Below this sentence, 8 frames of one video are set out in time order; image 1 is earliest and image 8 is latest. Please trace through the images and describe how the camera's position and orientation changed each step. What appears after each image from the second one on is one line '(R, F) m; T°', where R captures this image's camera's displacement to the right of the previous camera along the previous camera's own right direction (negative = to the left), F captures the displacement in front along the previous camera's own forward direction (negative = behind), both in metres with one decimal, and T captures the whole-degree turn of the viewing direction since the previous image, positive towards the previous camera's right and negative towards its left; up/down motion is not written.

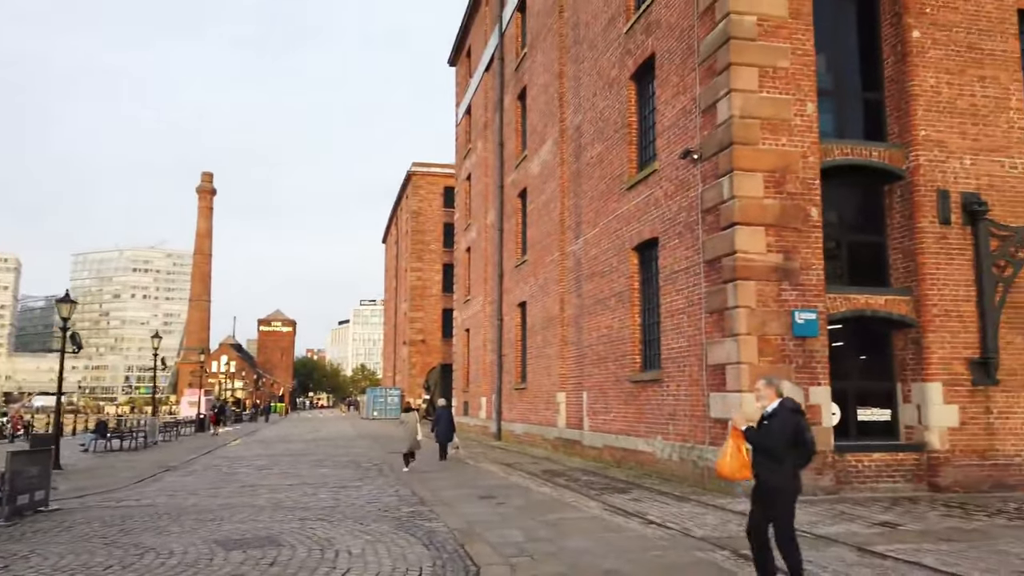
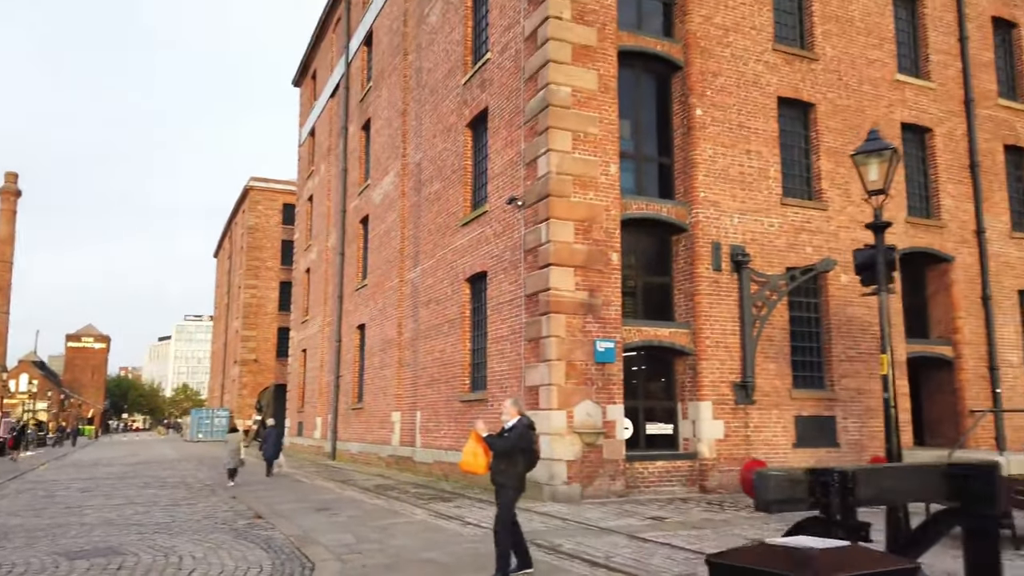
(0.0, -1.3) m; +12°
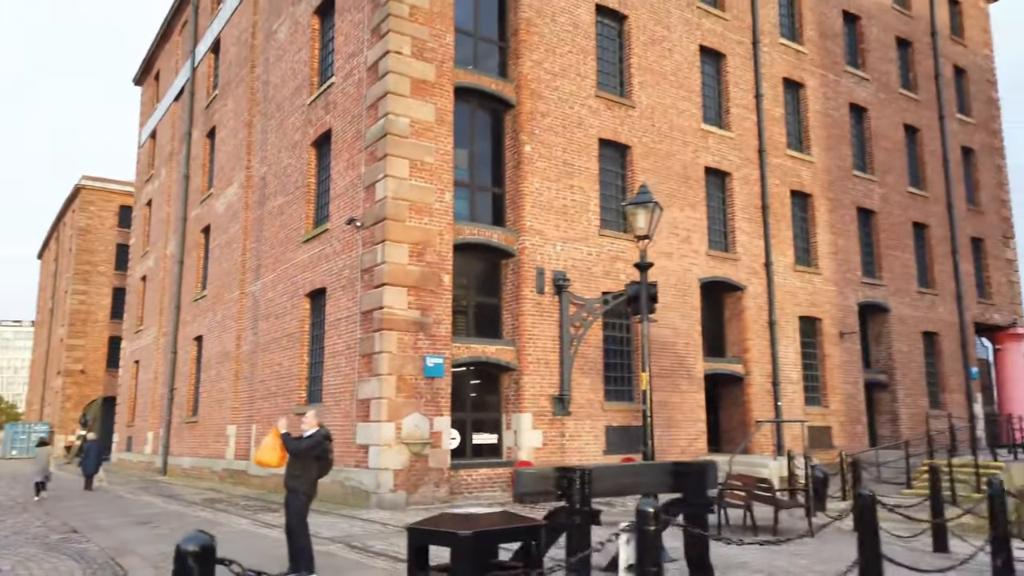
(+0.4, -0.9) m; +11°
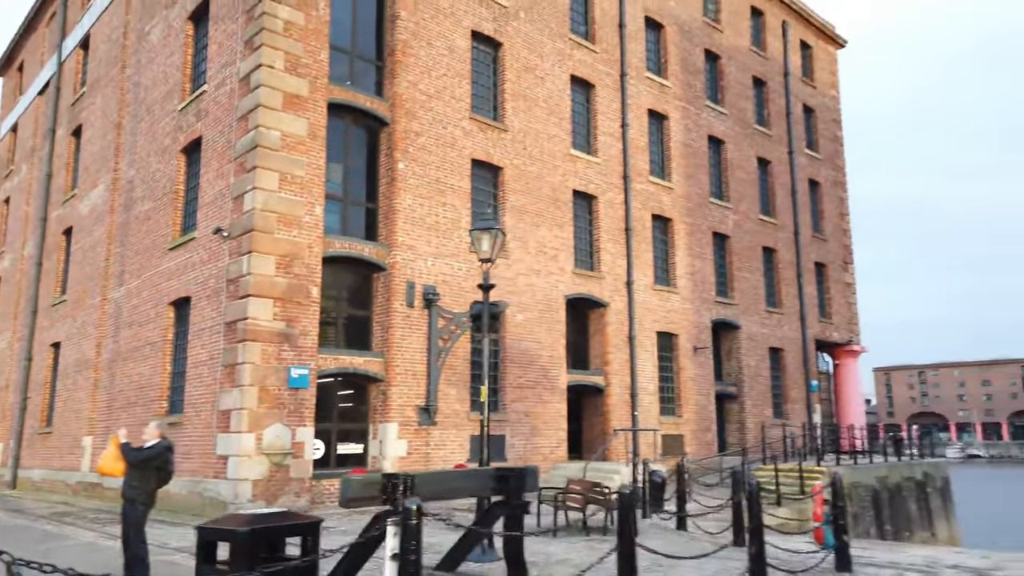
(+0.5, -0.6) m; +8°
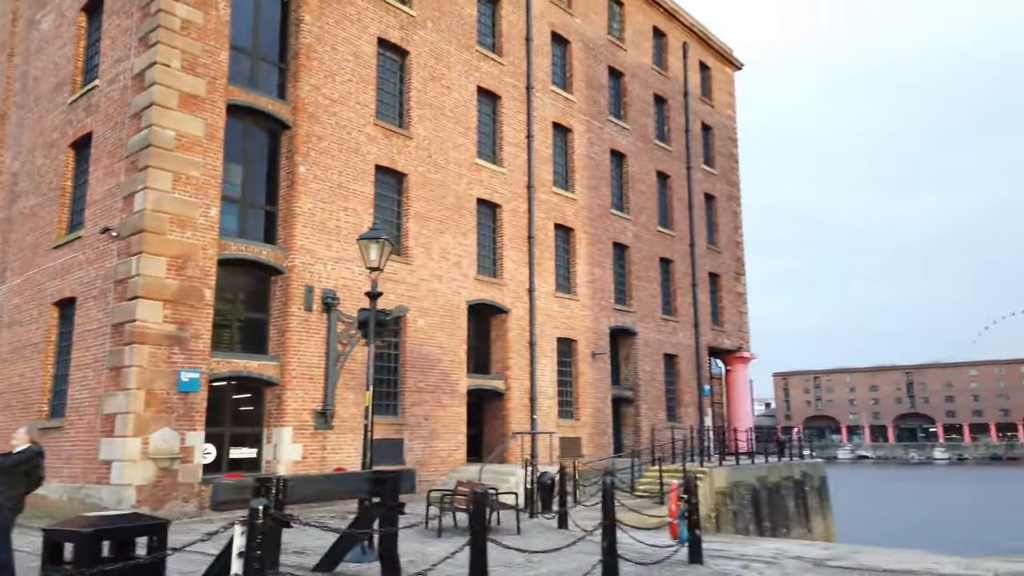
(+0.4, -0.4) m; +6°
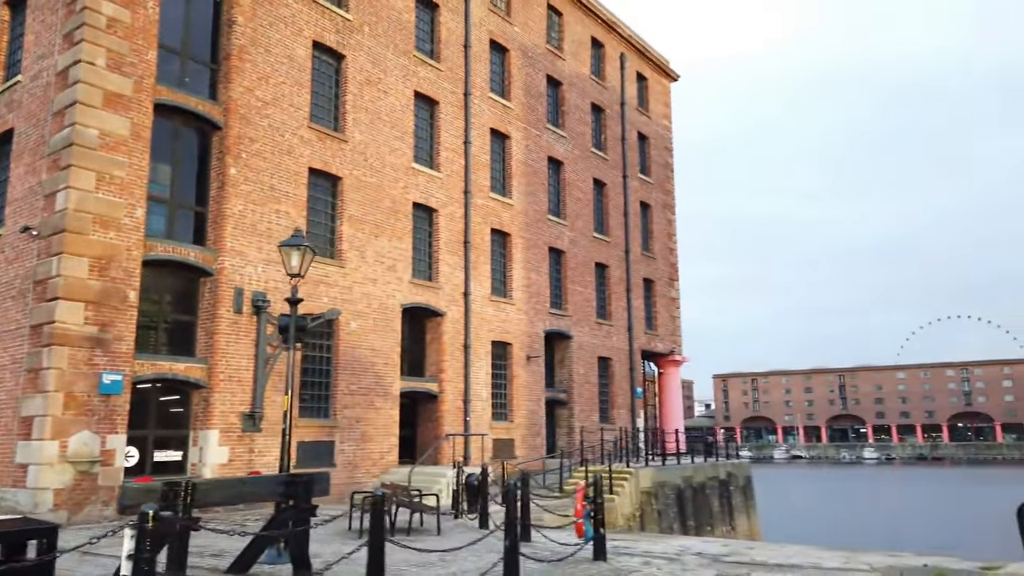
(+0.4, -0.3) m; +4°
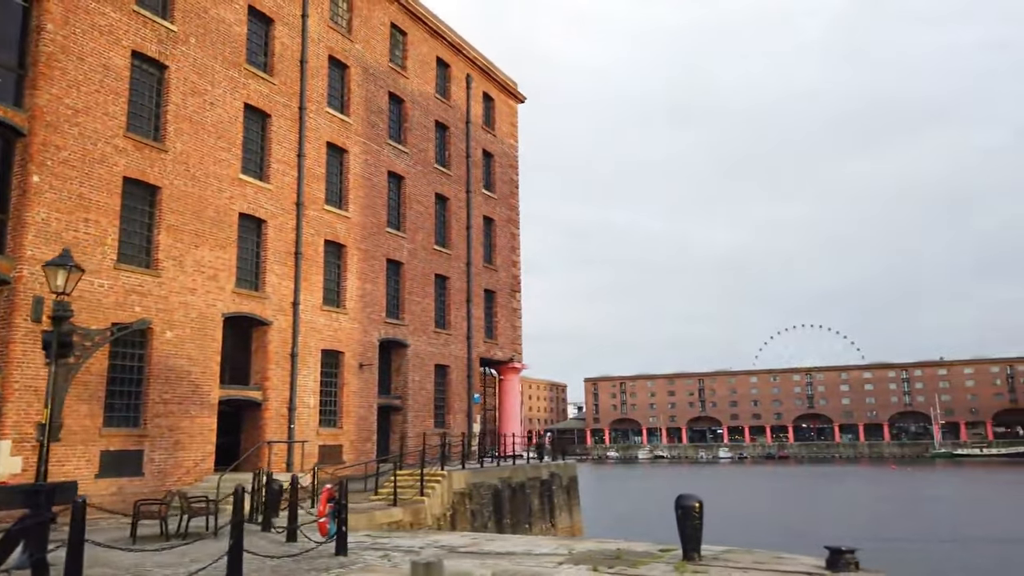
(+1.6, -1.2) m; +9°
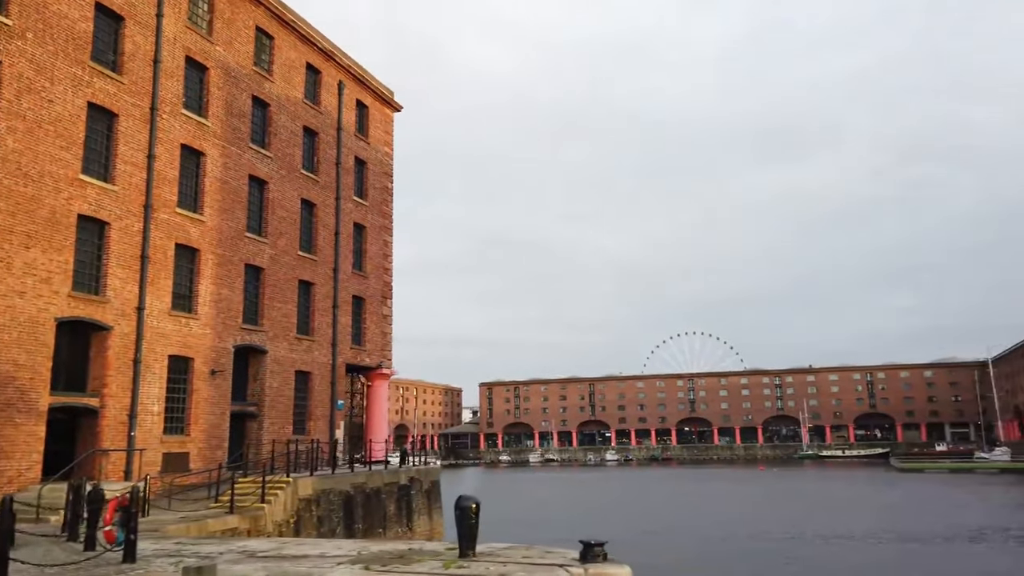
(+1.4, -0.8) m; +8°
